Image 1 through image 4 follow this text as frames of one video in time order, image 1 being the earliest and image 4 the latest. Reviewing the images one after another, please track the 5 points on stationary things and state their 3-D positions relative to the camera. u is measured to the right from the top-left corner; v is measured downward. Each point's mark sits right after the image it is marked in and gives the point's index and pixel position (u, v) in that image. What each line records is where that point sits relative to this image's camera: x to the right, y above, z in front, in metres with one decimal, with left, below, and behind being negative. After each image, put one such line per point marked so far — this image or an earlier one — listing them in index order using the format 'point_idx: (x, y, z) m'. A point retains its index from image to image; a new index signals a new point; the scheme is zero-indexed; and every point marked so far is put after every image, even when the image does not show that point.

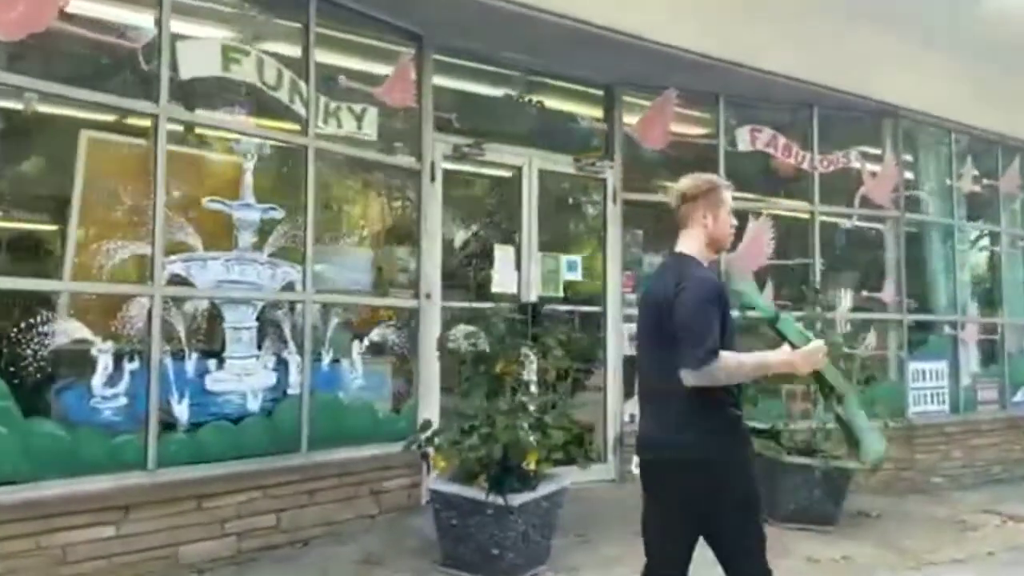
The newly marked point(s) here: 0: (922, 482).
0: (+3.5, -1.7, +8.3) m
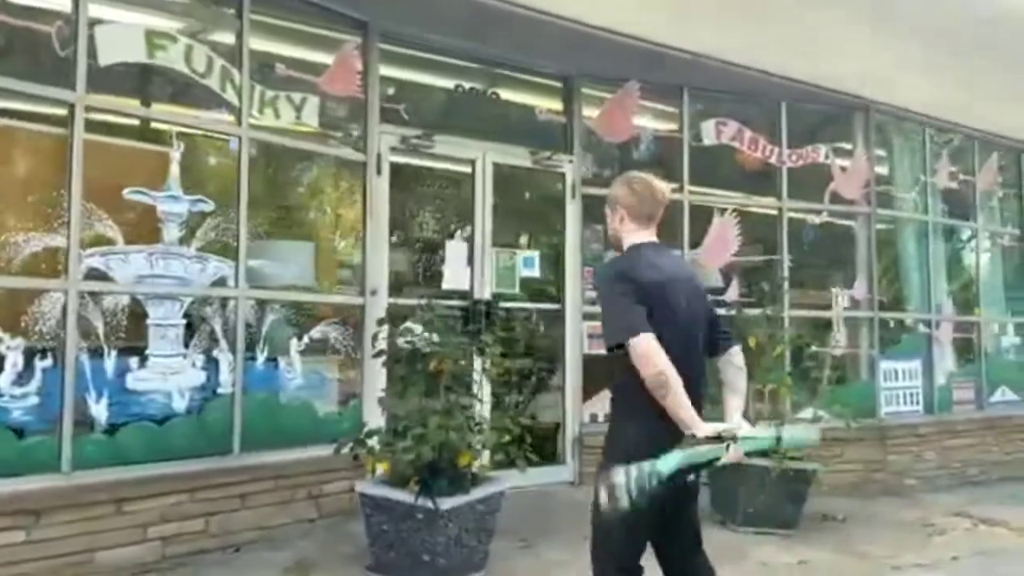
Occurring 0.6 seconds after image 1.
0: (+3.2, -1.6, +8.1) m
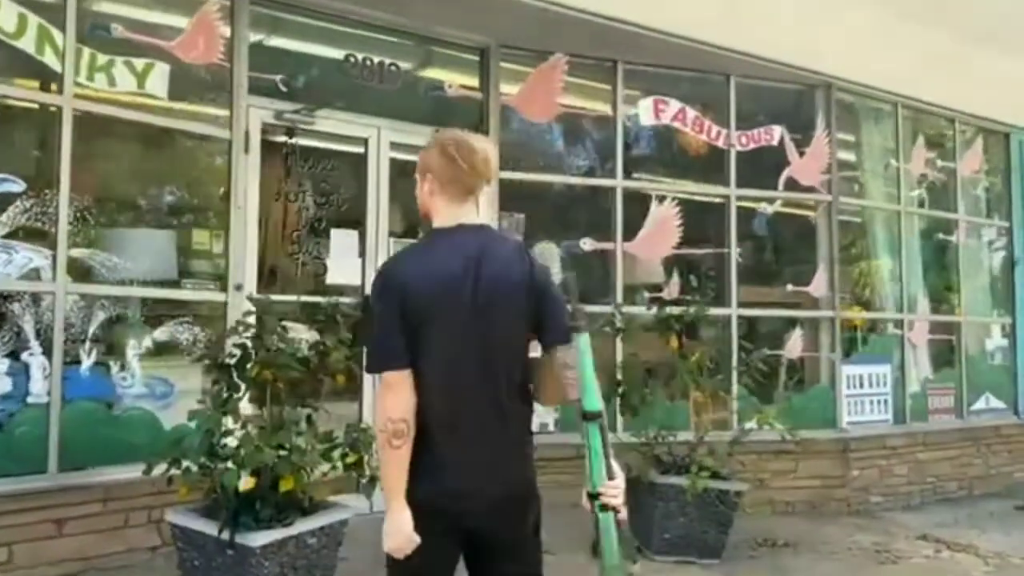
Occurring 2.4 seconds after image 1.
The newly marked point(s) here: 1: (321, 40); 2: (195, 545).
0: (+2.6, -1.6, +7.3) m
1: (-1.1, +1.5, +5.7) m
2: (-1.3, -1.0, +3.9) m
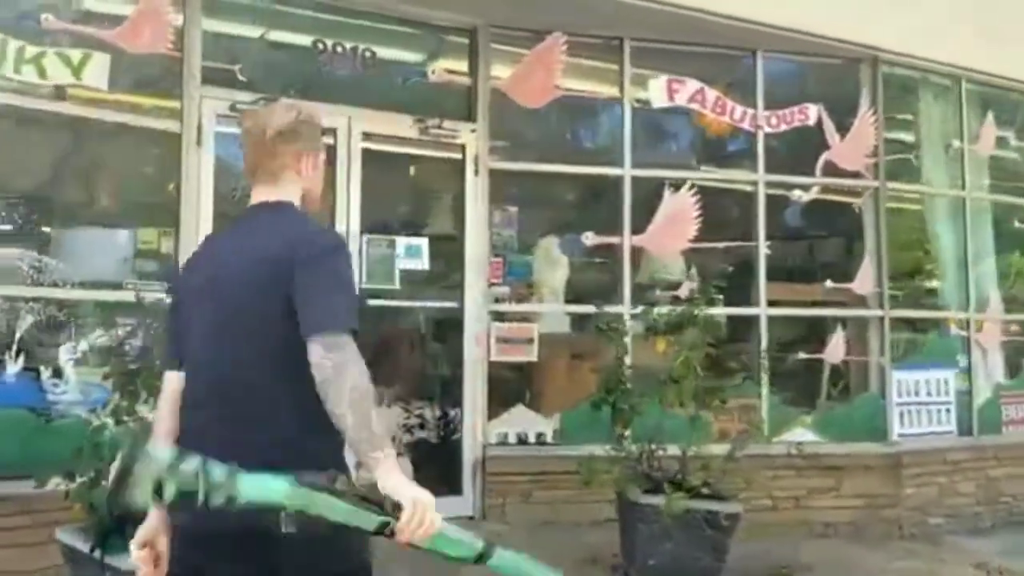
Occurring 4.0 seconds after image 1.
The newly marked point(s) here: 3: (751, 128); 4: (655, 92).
0: (+2.7, -1.6, +6.5) m
1: (-1.3, +1.5, +5.4) m
2: (-1.6, -1.0, +3.6) m
3: (+1.6, +1.1, +6.5) m
4: (+1.0, +1.3, +6.4) m
